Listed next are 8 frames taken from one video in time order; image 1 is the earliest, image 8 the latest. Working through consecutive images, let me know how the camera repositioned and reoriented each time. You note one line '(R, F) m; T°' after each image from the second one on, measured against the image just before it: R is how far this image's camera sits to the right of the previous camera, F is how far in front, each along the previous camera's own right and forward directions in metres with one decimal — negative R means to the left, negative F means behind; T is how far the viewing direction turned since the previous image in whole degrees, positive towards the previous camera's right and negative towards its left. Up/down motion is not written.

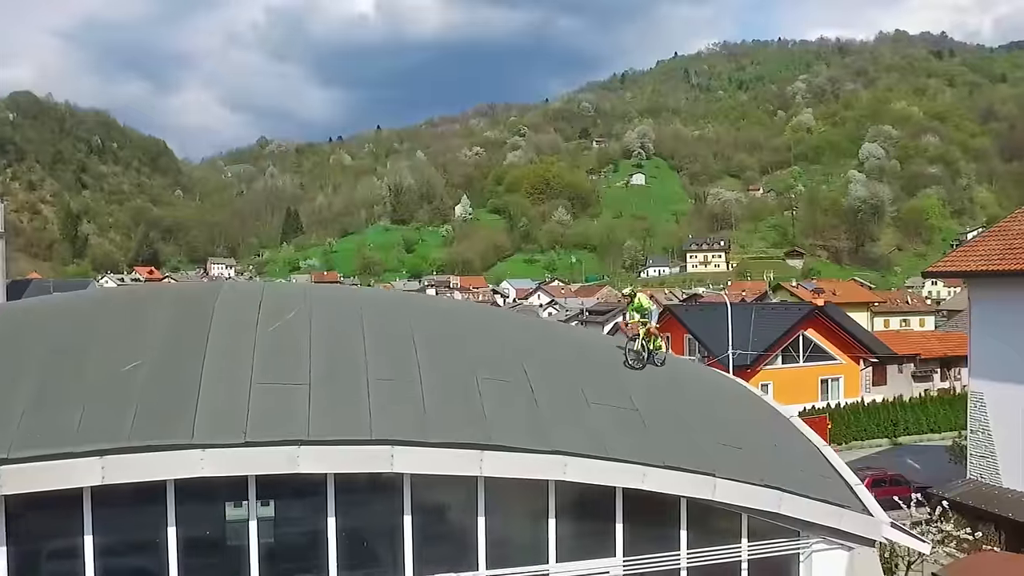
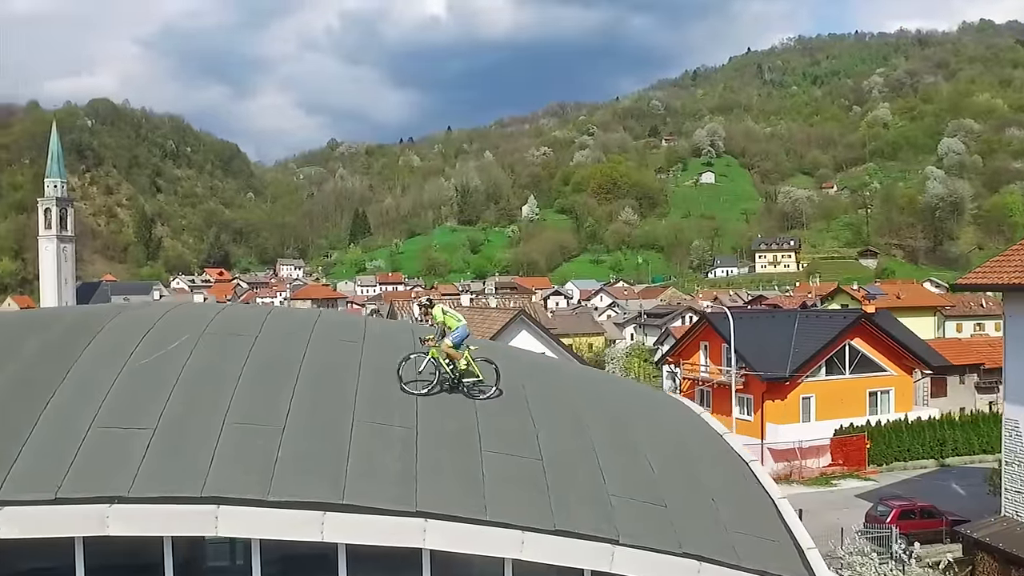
(+1.6, +1.5) m; -4°
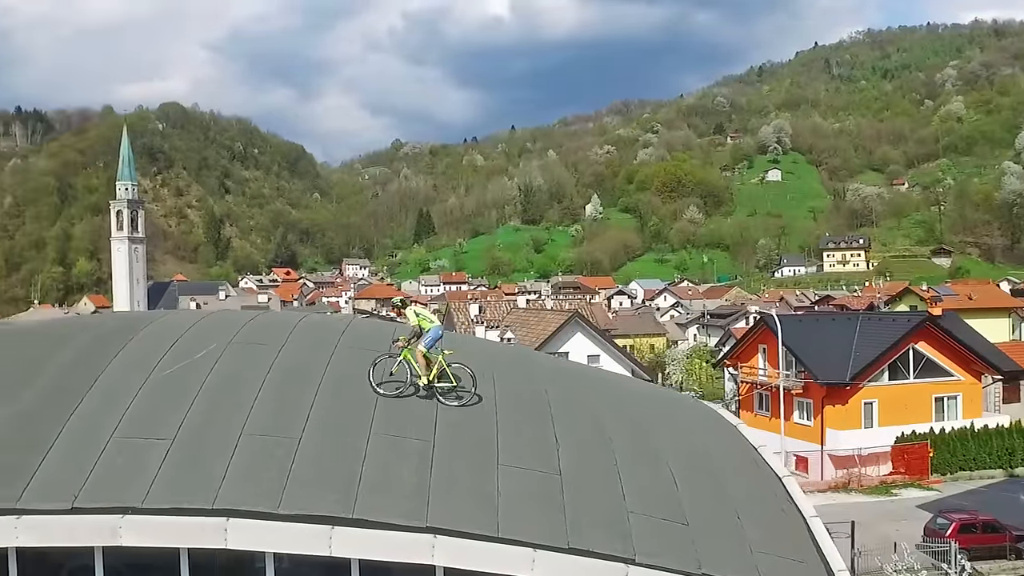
(+0.4, +0.2) m; -4°
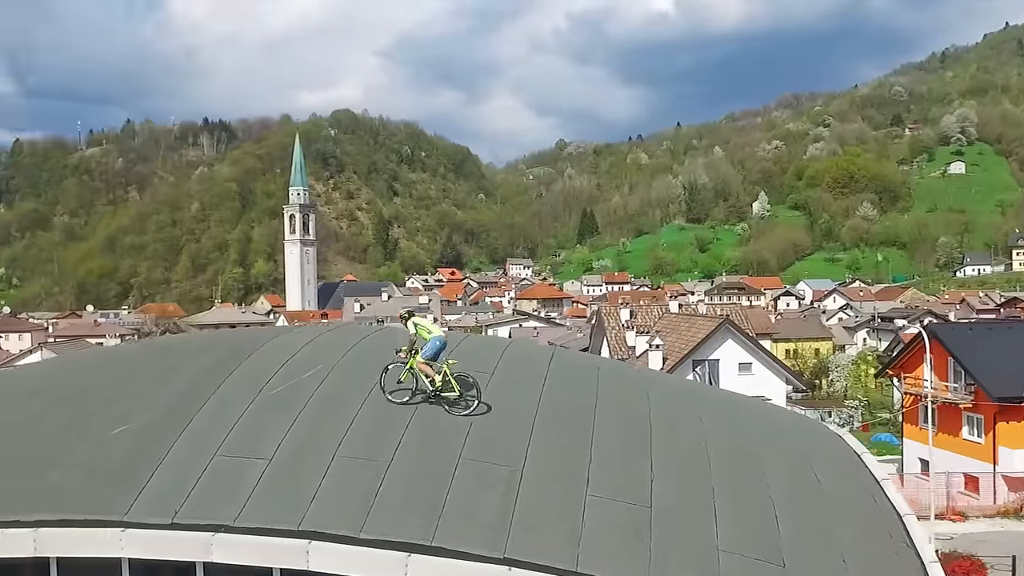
(+0.6, +0.3) m; -9°
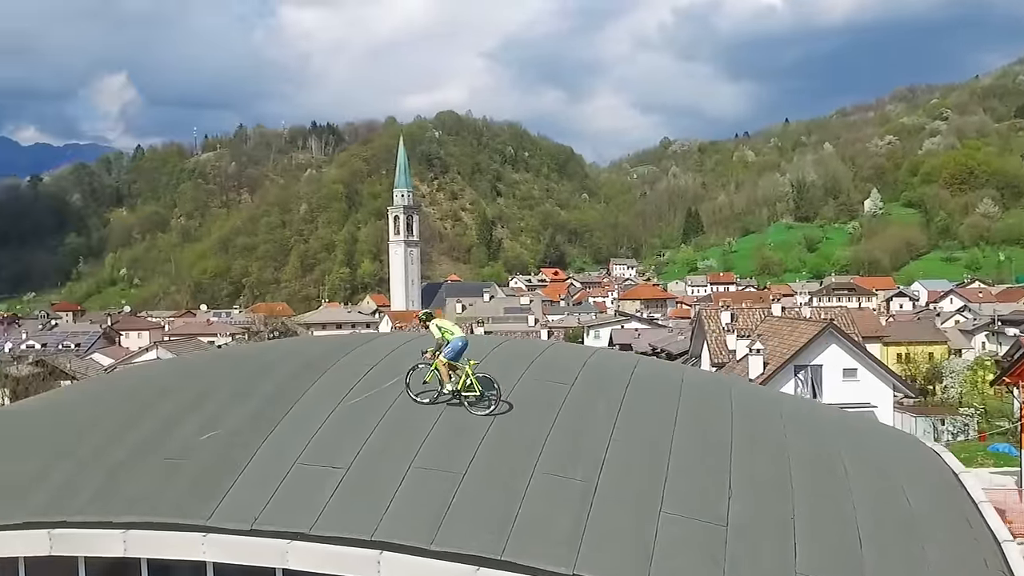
(+0.2, +0.2) m; -6°
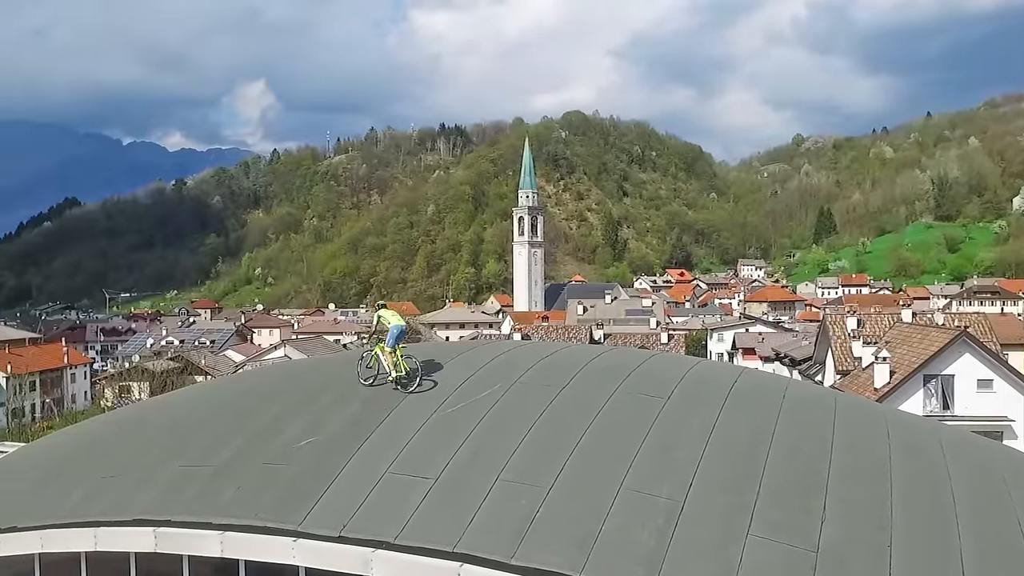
(+0.3, +0.2) m; -7°
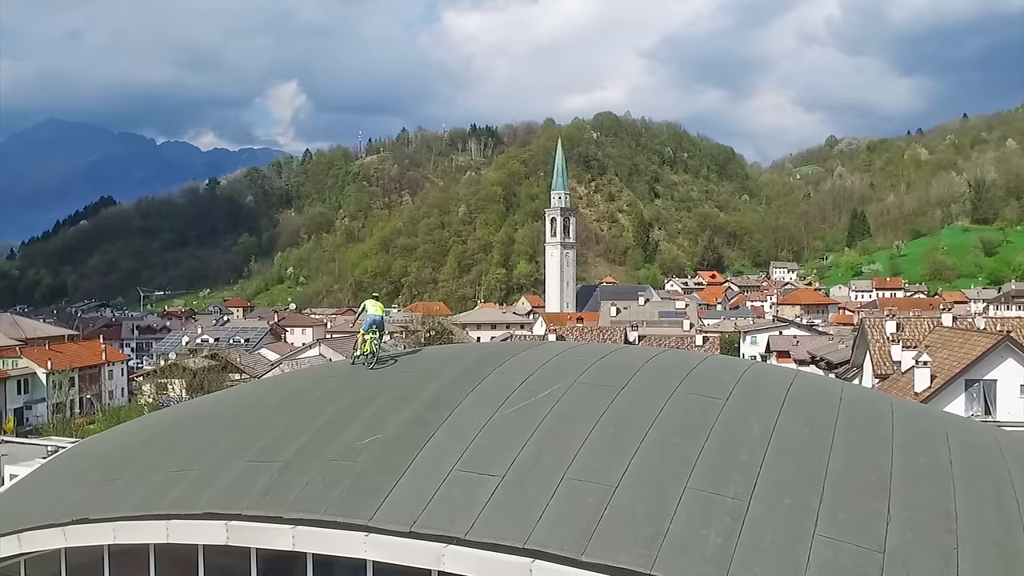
(-0.2, -0.1) m; -2°
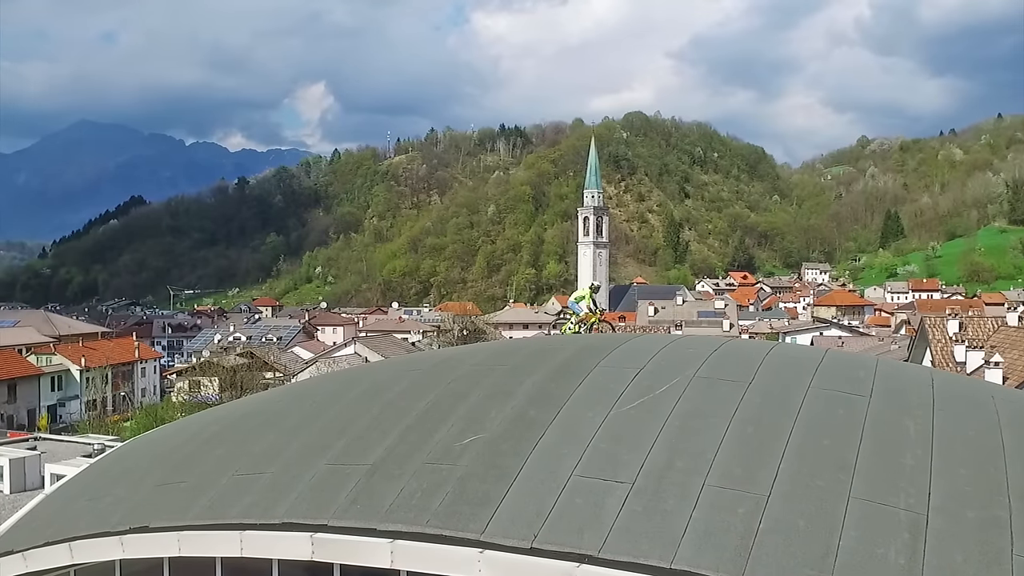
(-0.6, +0.8) m; -1°
